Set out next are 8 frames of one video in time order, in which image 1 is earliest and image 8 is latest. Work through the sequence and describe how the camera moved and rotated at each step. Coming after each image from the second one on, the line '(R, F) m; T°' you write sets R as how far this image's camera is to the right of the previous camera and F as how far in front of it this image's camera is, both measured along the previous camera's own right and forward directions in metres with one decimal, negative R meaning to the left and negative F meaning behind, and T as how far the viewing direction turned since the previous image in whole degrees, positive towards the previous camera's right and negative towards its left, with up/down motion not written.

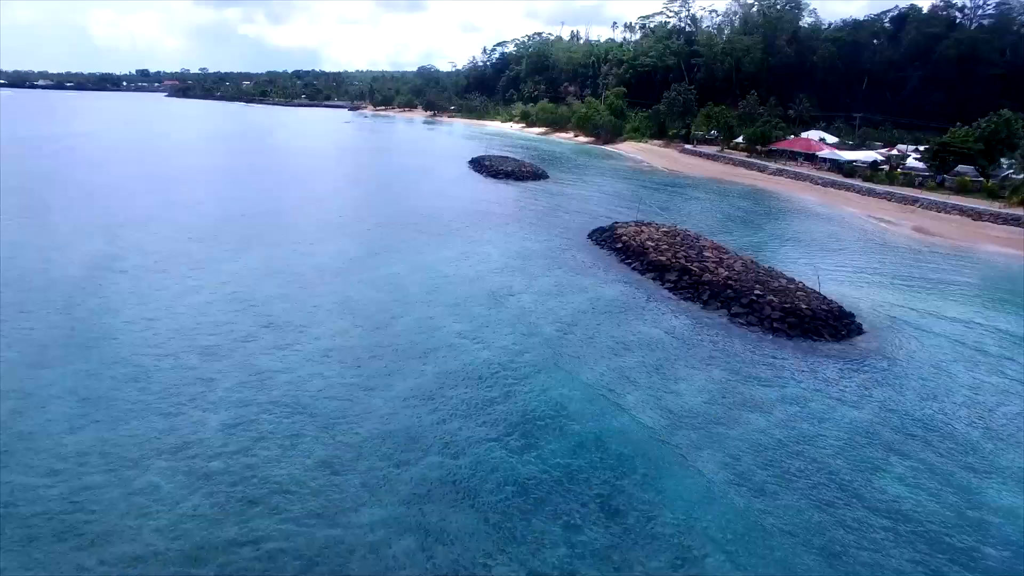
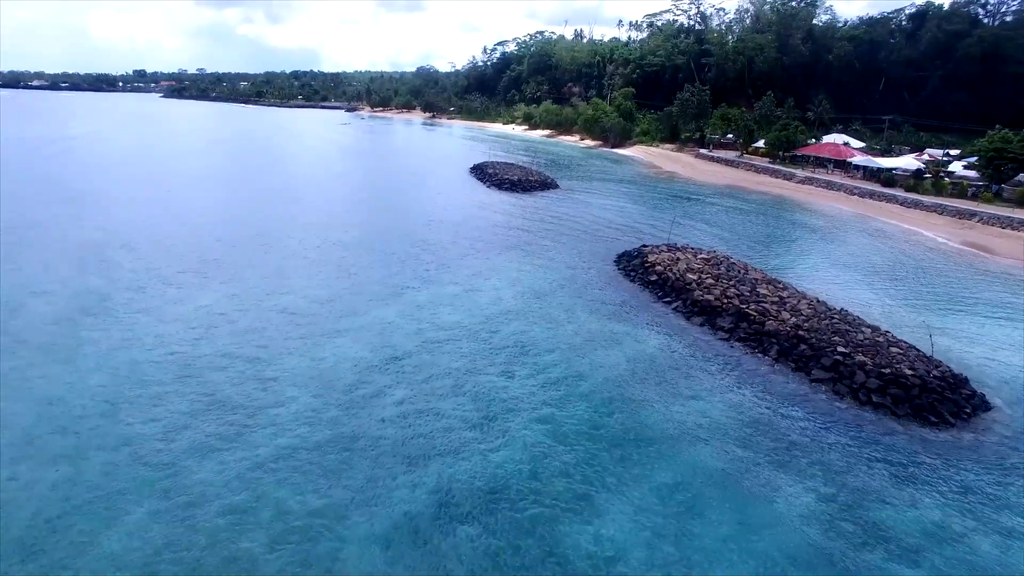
(-0.5, +4.1) m; 0°
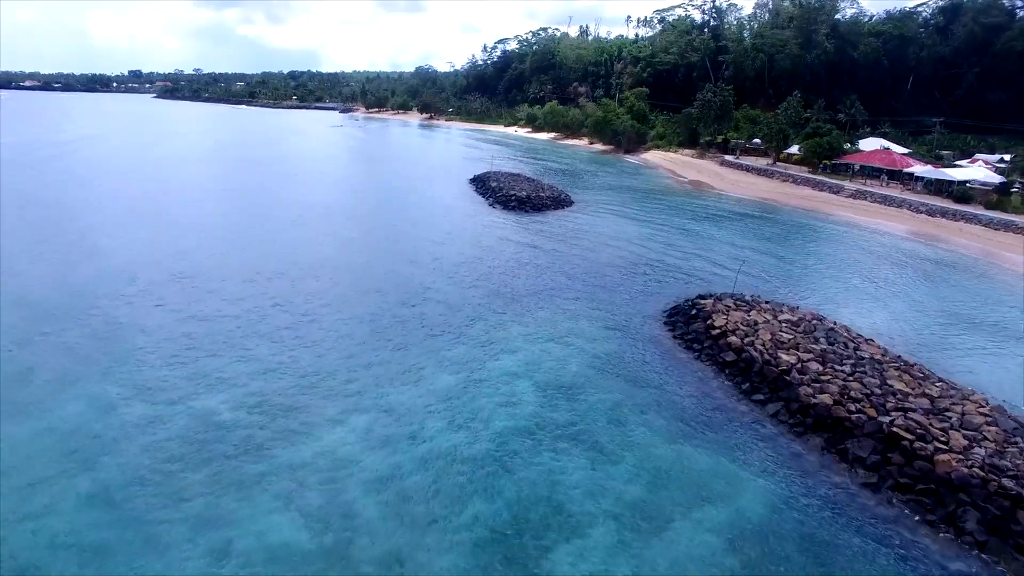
(-0.4, +6.3) m; 0°
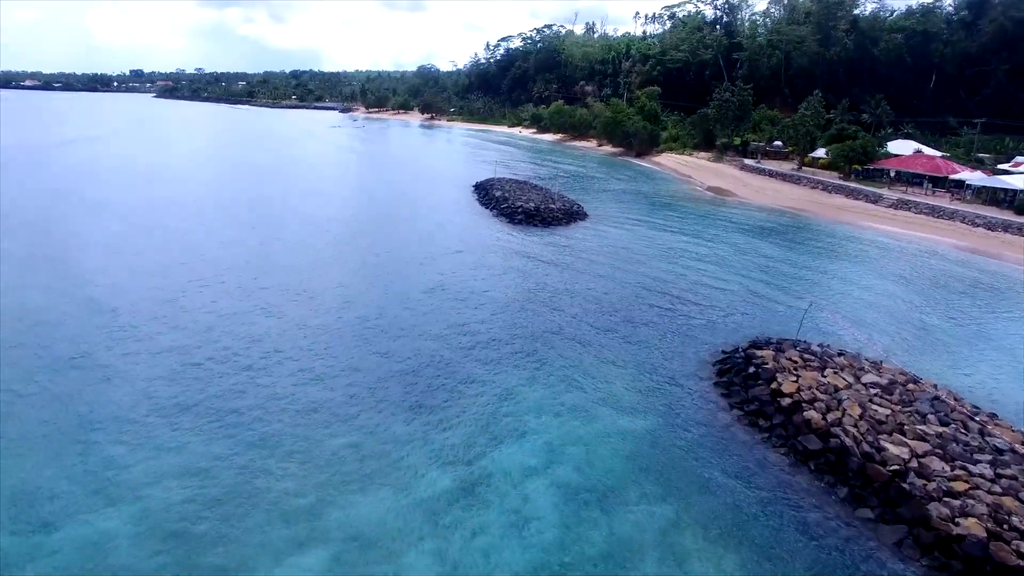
(-0.2, +3.8) m; 0°
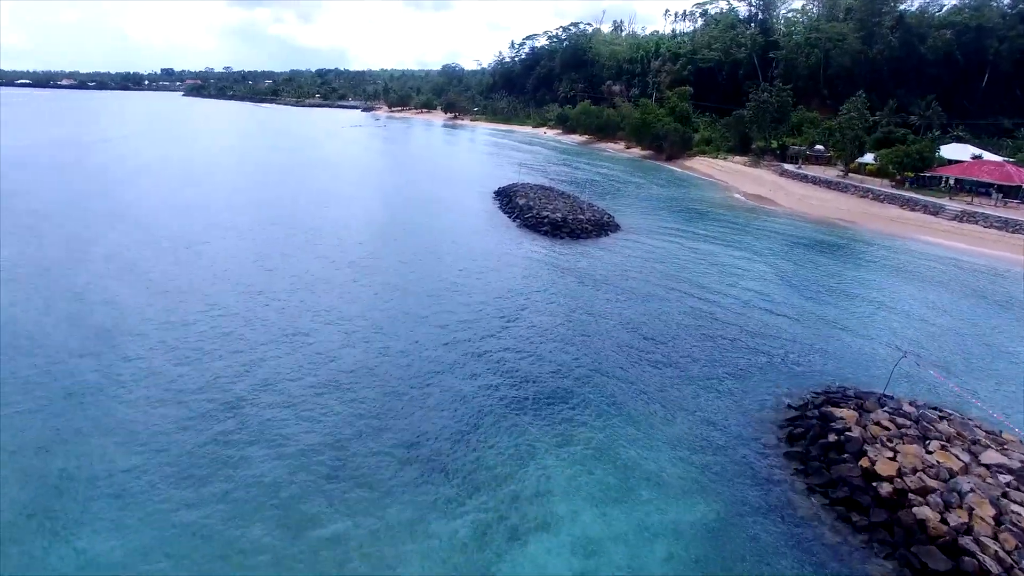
(-0.1, +2.8) m; -2°
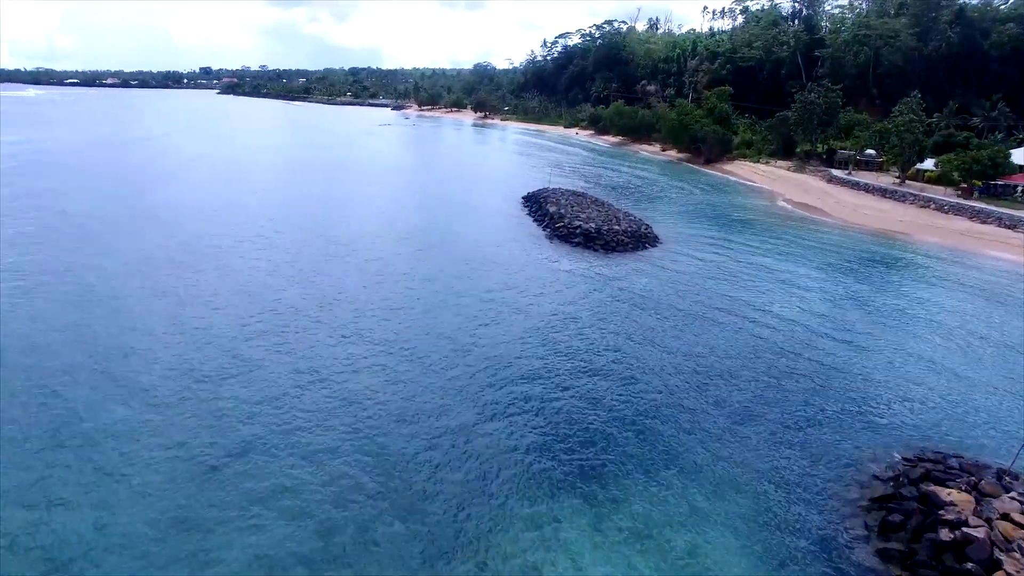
(0.0, +2.6) m; -3°
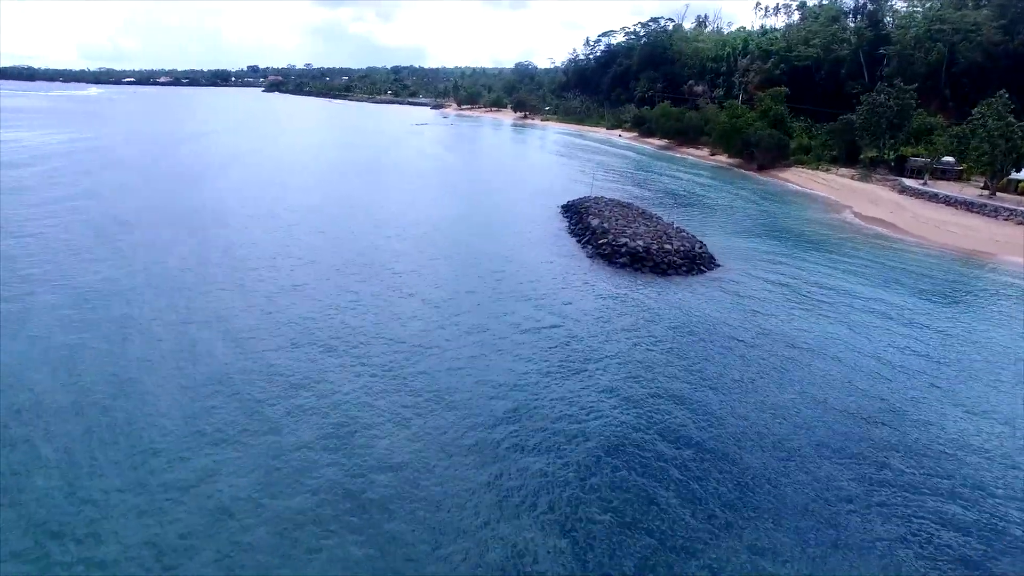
(0.0, +3.8) m; -3°
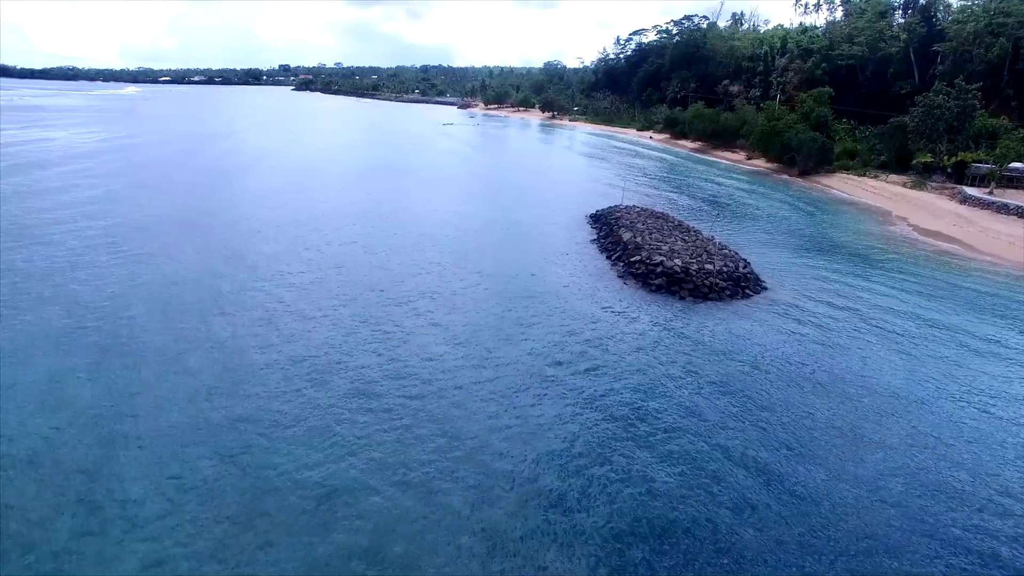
(+0.2, +3.3) m; -2°
